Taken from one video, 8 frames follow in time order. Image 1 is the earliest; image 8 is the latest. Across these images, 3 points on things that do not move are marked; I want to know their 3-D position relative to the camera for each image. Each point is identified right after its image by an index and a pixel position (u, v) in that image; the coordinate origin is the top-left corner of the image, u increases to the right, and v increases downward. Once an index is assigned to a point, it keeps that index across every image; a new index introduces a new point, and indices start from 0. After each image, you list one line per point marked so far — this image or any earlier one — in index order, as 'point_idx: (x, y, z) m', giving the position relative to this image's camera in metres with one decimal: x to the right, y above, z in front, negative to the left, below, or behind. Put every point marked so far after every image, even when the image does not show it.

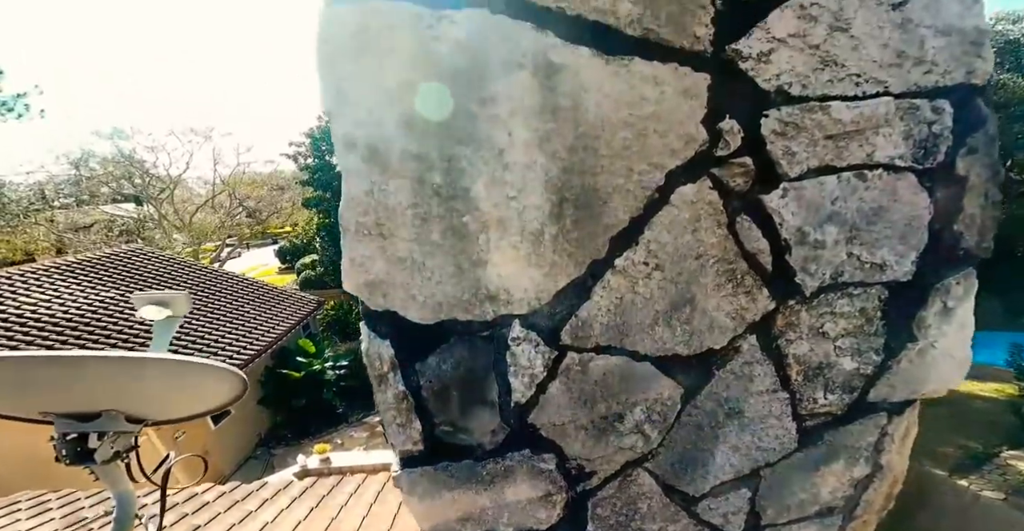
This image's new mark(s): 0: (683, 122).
0: (+0.2, +0.1, +0.5) m
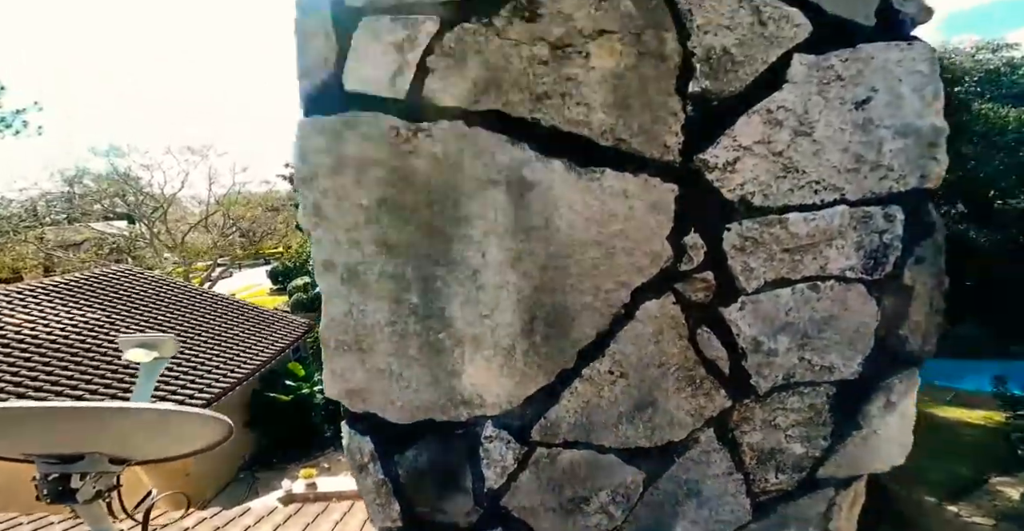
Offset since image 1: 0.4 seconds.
0: (+0.1, 0.0, +0.5) m
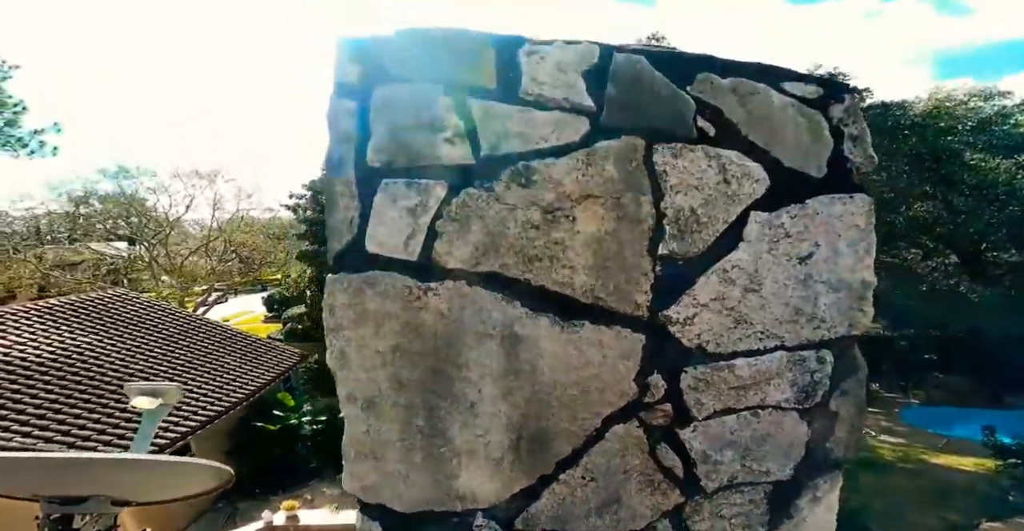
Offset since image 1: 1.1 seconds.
0: (+0.1, -0.1, +0.7) m
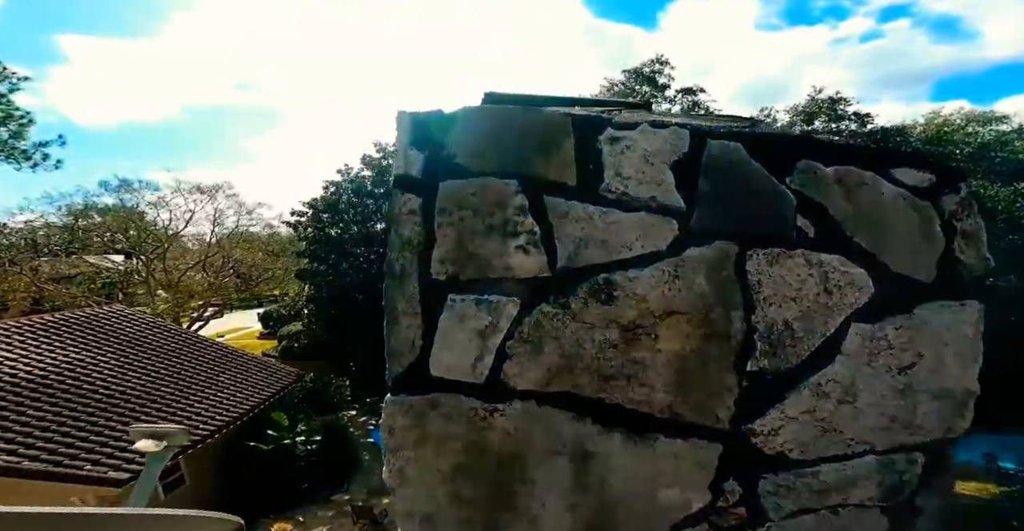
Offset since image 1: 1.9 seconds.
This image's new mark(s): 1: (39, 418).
0: (+0.2, -0.3, +0.6) m
1: (-7.6, -2.5, +8.2) m
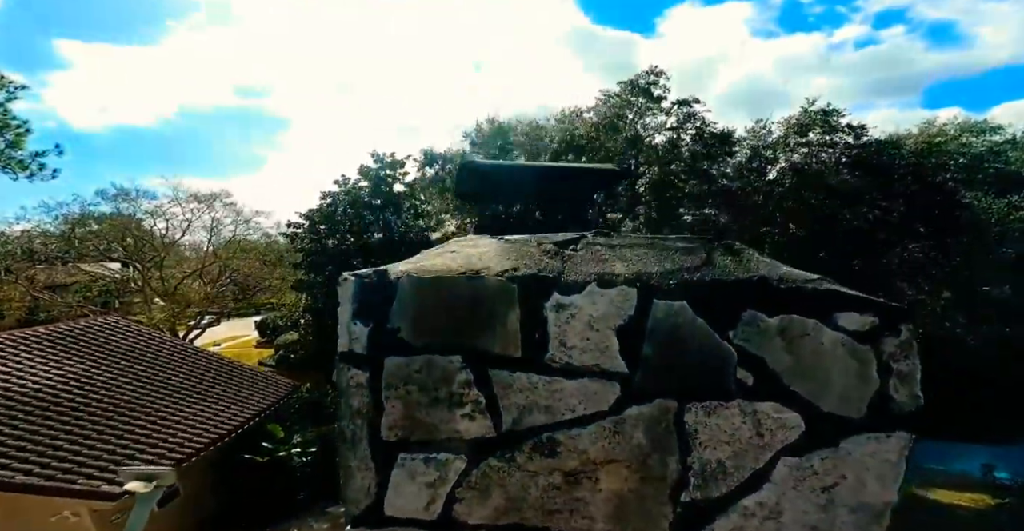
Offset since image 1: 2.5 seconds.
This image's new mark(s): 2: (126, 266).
0: (+0.2, -0.4, +0.6) m
1: (-7.7, -2.7, +8.2) m
2: (-12.6, -0.1, +16.6) m
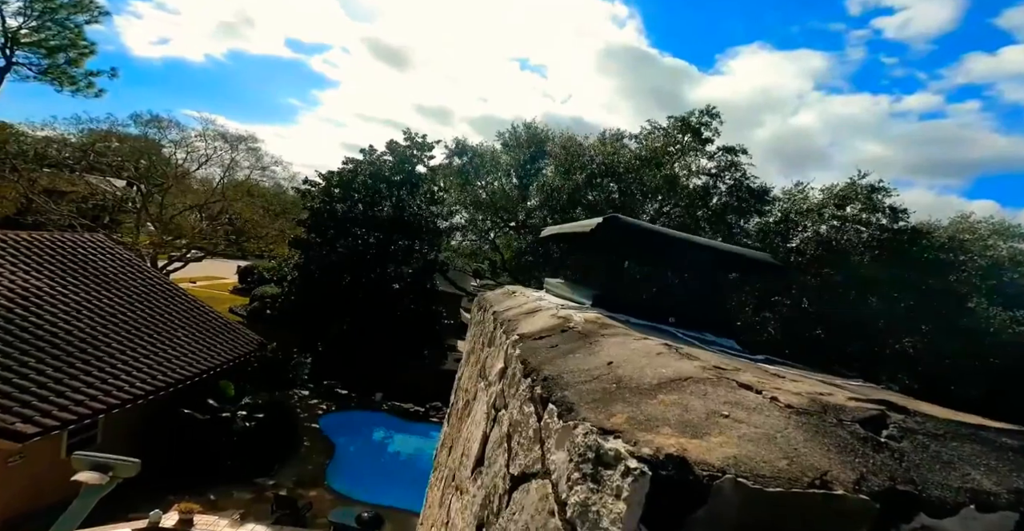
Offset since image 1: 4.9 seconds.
0: (0.0, -0.3, -0.3) m
1: (-8.1, -0.9, +7.2) m
2: (-12.2, +2.6, +15.7) m
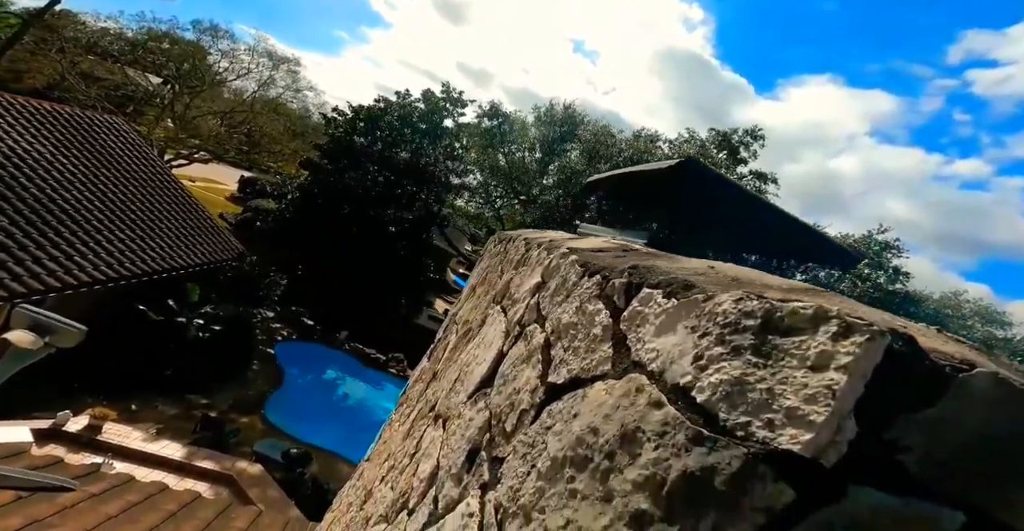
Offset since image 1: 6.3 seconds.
0: (-0.5, 0.0, -0.9) m
1: (-8.4, +1.6, +6.8) m
2: (-11.4, +6.2, +15.2) m
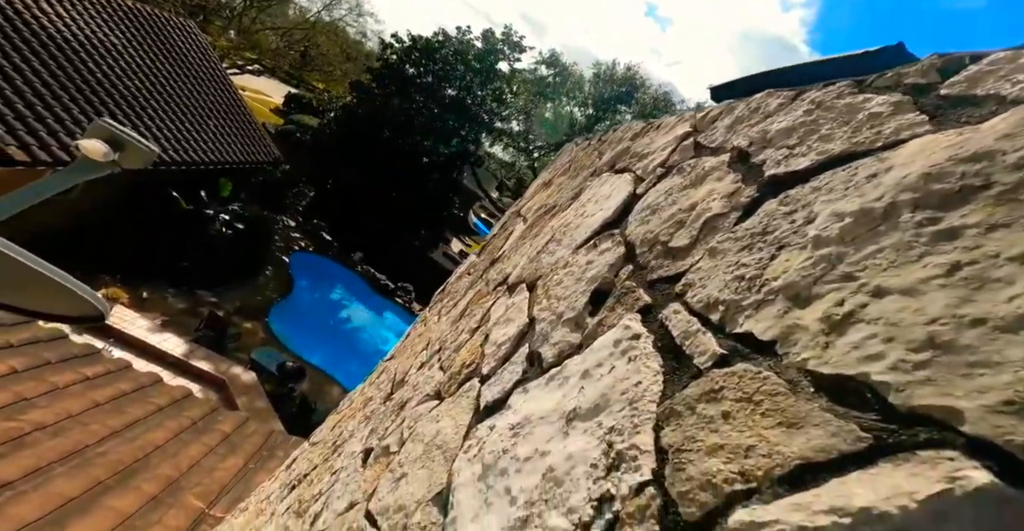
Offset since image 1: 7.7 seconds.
0: (-0.2, +0.4, -1.2) m
1: (-7.4, +3.7, +6.7) m
2: (-9.1, +9.3, +14.9) m
